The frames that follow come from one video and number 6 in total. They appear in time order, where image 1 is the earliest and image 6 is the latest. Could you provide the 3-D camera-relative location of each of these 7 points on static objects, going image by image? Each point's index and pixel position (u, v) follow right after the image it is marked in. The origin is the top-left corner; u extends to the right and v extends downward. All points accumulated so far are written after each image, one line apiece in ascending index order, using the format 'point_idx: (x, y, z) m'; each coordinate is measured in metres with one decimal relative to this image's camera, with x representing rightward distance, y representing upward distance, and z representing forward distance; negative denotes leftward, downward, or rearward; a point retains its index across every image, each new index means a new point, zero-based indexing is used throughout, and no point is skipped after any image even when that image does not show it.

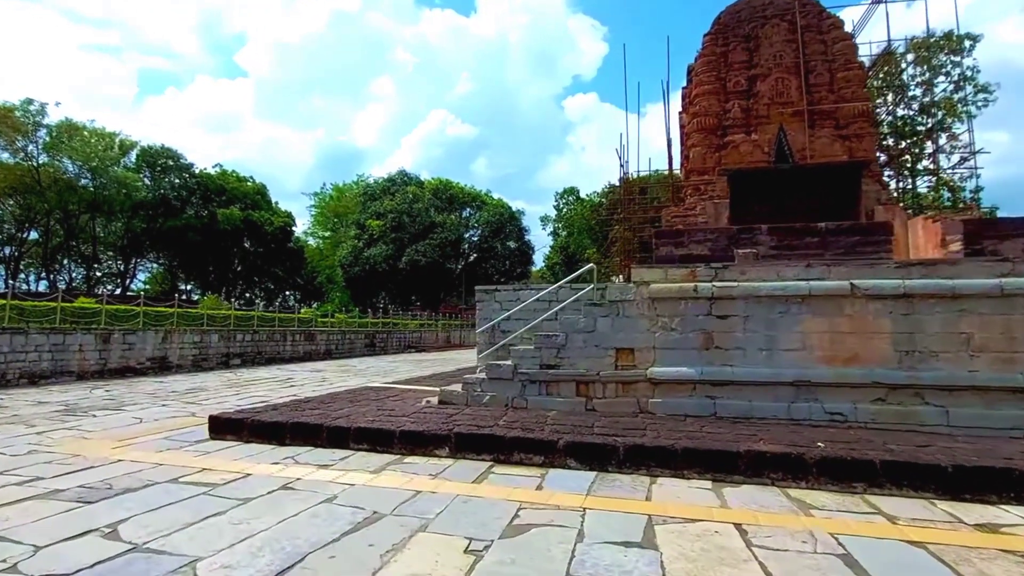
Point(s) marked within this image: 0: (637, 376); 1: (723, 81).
0: (+1.2, -0.8, +5.4) m
1: (+5.8, +5.7, +15.9) m
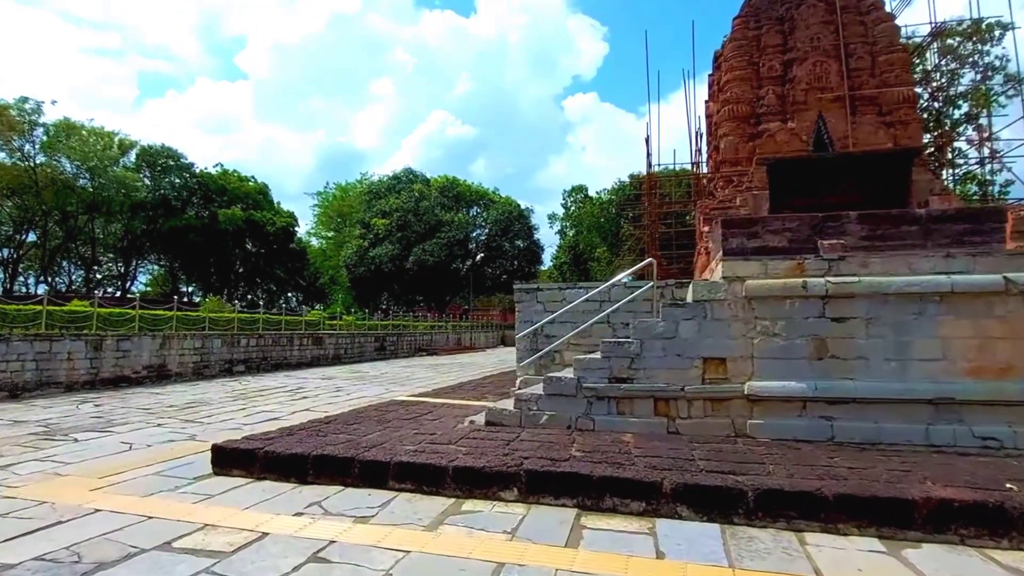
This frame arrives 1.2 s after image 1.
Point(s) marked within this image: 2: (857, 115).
0: (+1.7, -0.8, +4.5) m
1: (+6.3, +5.8, +15.0) m
2: (+8.3, +4.2, +14.0) m
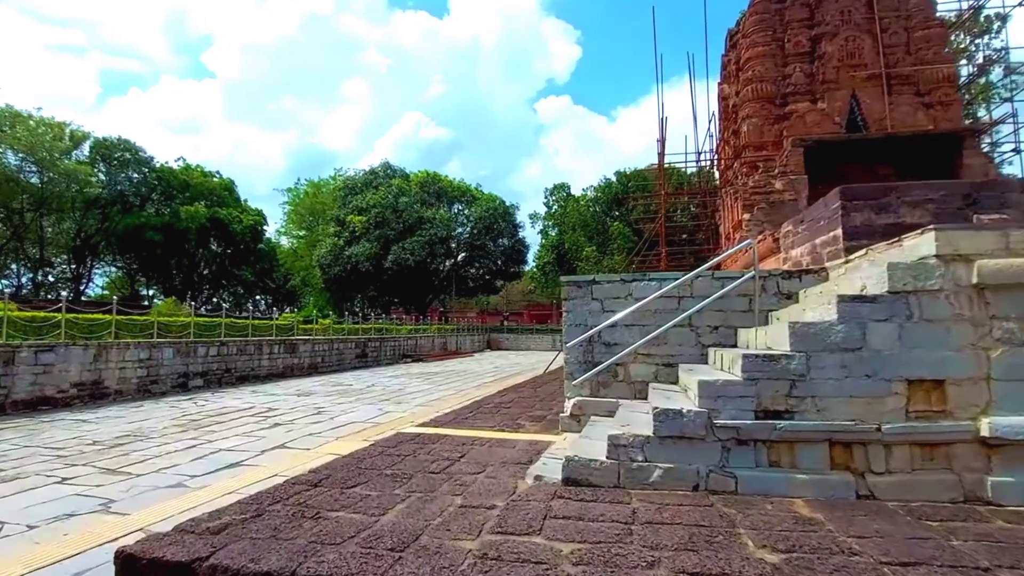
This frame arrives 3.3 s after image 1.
0: (+2.2, -0.7, +2.9) m
1: (+6.3, +5.8, +13.6) m
2: (+8.4, +4.2, +12.7) m
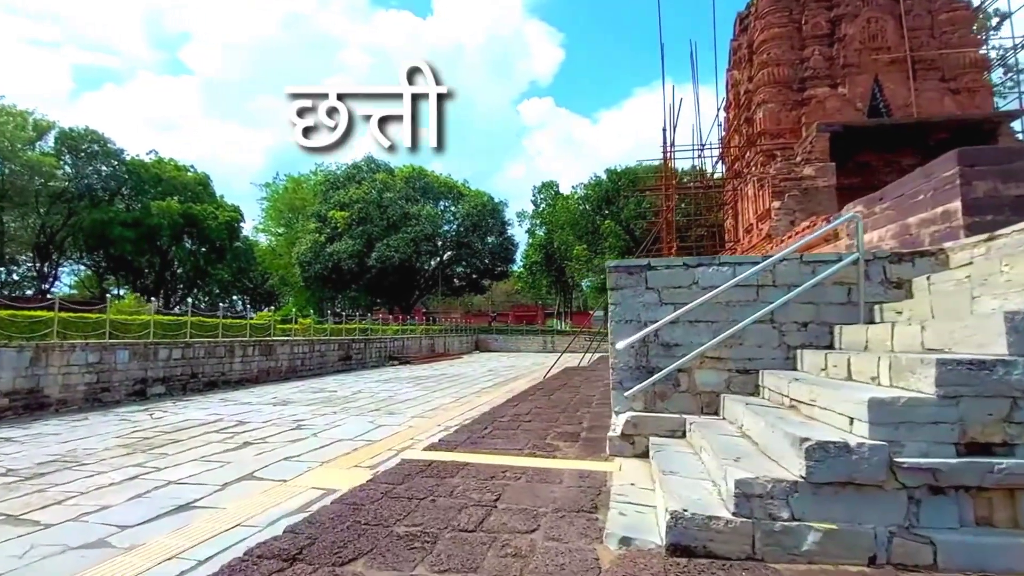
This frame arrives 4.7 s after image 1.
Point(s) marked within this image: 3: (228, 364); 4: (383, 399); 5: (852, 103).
0: (+2.5, -0.6, +1.9) m
1: (+6.3, +5.9, +12.8) m
2: (+8.4, +4.3, +11.9) m
3: (-5.2, -1.4, +10.6) m
4: (-1.9, -1.6, +8.6) m
5: (+7.1, +3.9, +12.0) m
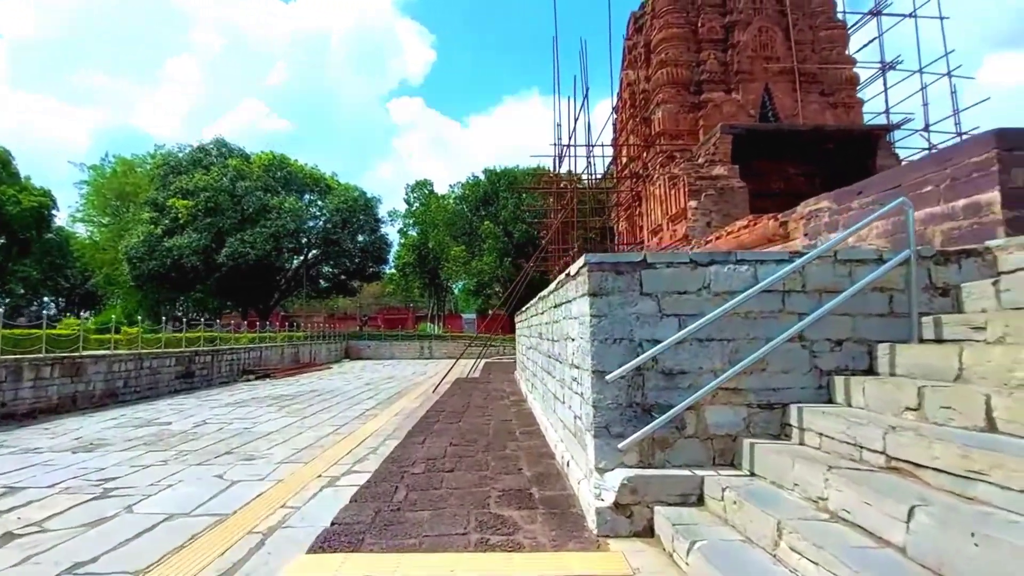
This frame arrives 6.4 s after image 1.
0: (+2.7, -0.7, +1.1) m
1: (+3.9, +5.7, +12.6) m
2: (+6.1, +4.2, +12.3) m
3: (-6.8, -1.4, +7.9) m
4: (-3.2, -1.7, +6.7) m
5: (+4.9, +3.7, +12.1) m
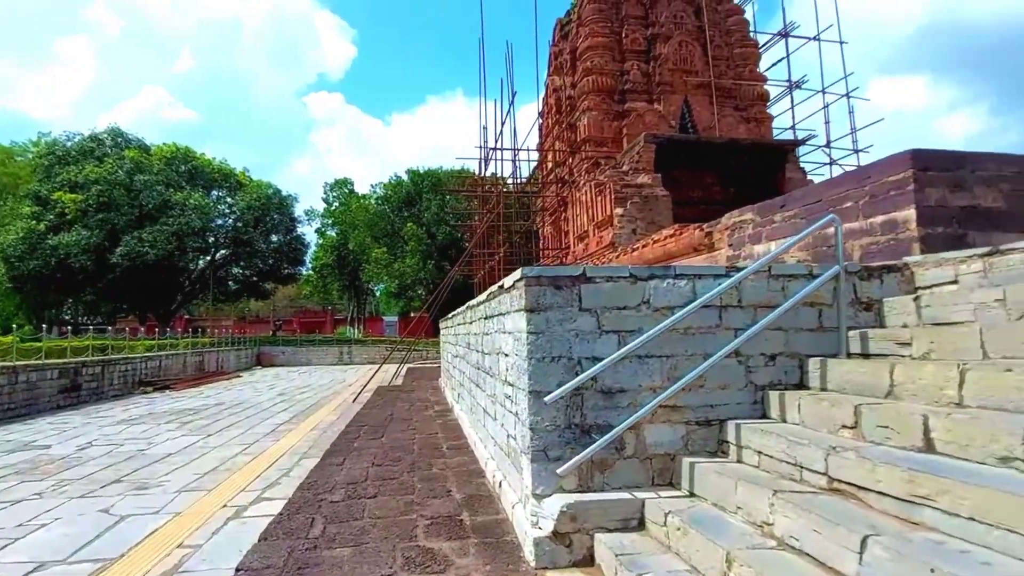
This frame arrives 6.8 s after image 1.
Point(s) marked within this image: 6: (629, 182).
0: (+2.5, -0.7, +1.3) m
1: (+2.3, +5.6, +12.9) m
2: (+4.5, +4.0, +12.8) m
3: (-7.7, -1.4, +6.7) m
4: (-4.0, -1.7, +6.0) m
5: (+3.3, +3.6, +12.5) m
6: (+1.8, +1.6, +8.8) m
